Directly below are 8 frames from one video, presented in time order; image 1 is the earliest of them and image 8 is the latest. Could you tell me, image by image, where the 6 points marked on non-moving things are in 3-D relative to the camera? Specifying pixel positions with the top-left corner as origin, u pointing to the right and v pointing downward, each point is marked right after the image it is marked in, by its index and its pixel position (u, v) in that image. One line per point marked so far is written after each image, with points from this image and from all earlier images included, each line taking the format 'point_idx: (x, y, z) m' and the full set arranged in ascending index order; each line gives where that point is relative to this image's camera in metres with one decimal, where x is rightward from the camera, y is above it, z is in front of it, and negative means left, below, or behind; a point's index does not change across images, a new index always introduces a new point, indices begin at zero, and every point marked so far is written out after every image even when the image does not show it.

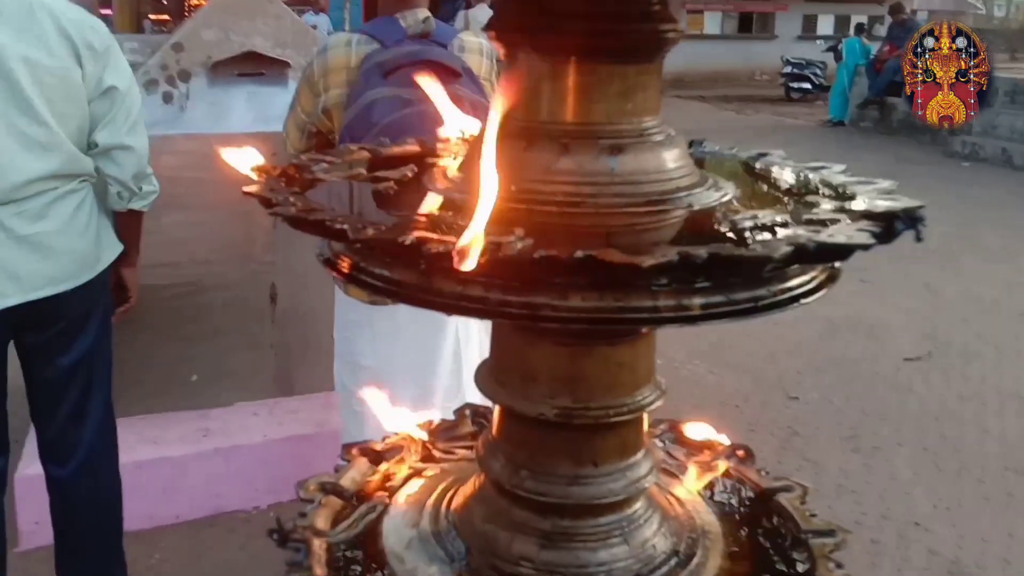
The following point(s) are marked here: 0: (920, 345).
0: (+1.8, -0.2, +4.0) m
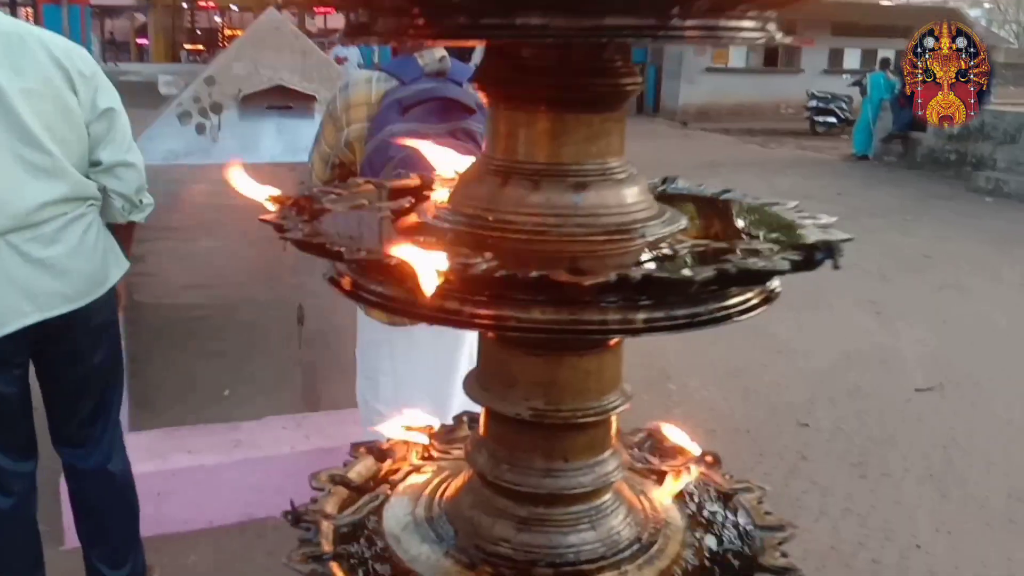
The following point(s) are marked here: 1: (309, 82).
0: (+1.9, -0.4, +4.0) m
1: (-0.6, +0.6, +2.8) m
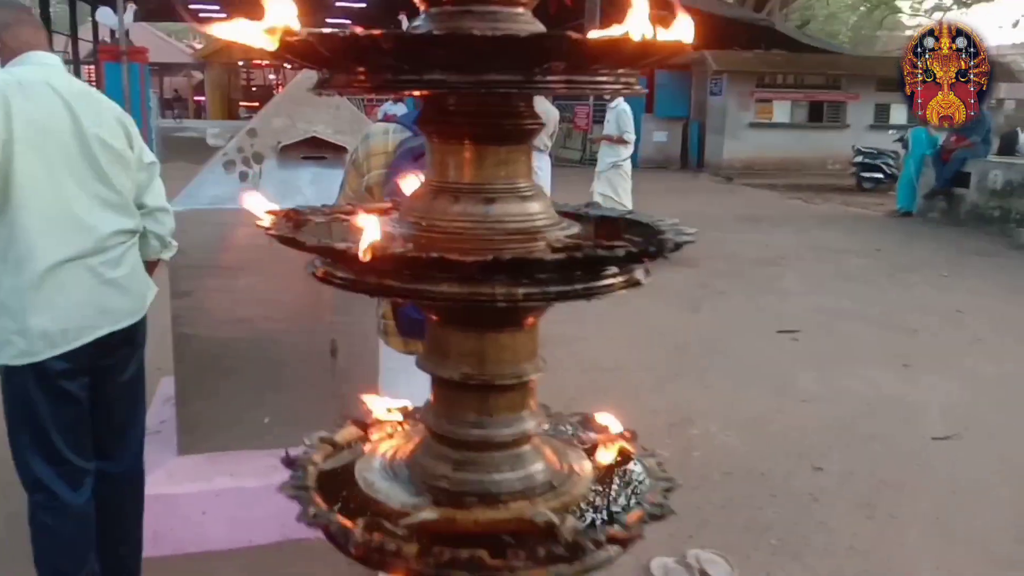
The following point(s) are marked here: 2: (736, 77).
0: (+2.0, -0.6, +4.0) m
1: (-0.6, +0.5, +3.0) m
2: (+4.0, +3.8, +15.7) m
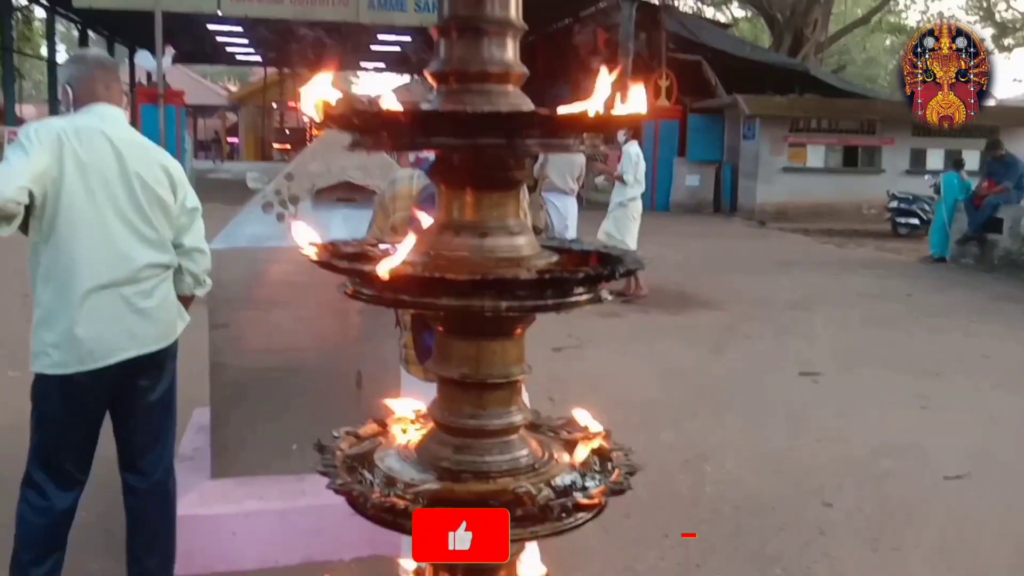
0: (+2.1, -0.8, +4.1) m
1: (-0.5, +0.4, +3.2) m
2: (+4.6, +3.0, +15.8) m
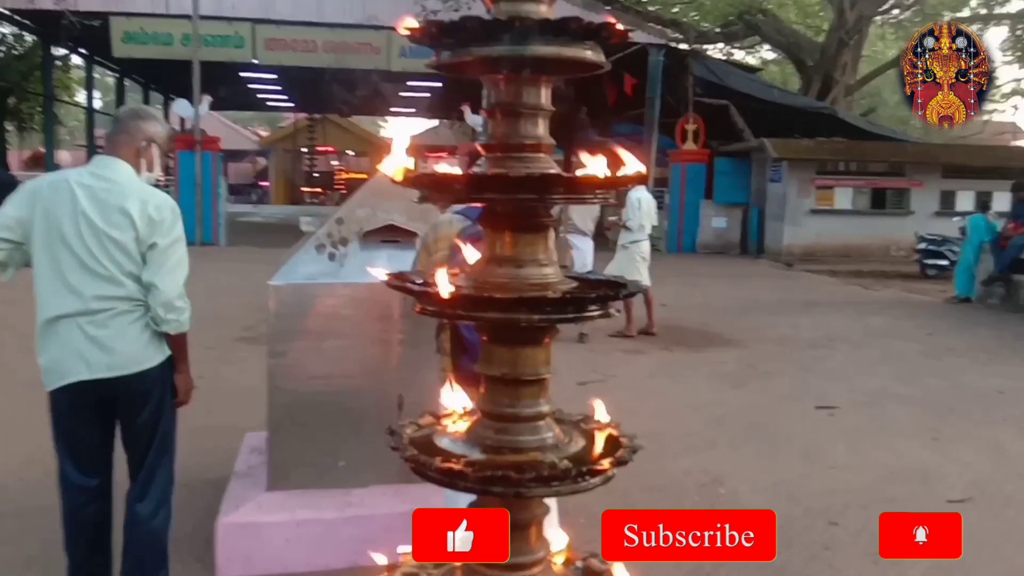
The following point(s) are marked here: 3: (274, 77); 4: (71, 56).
0: (+2.2, -1.0, +4.3) m
1: (-0.4, +0.3, +3.6) m
2: (+5.2, +2.3, +16.1) m
3: (-5.3, +4.7, +20.0) m
4: (-9.5, +5.0, +19.3) m
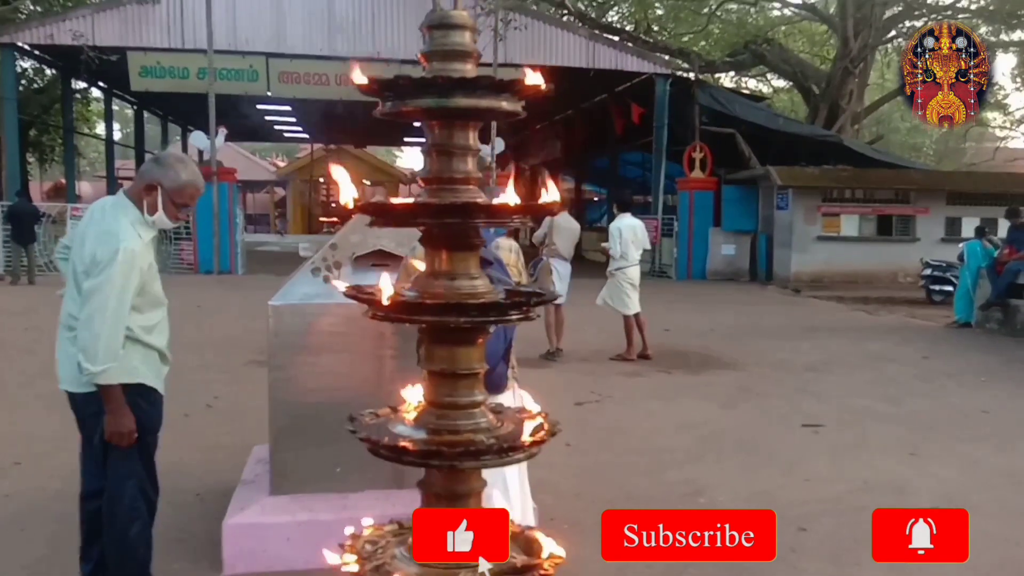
0: (+2.2, -1.1, +4.5) m
1: (-0.5, +0.2, +3.9) m
2: (+5.3, +1.8, +16.3) m
3: (-5.0, +4.1, +20.5) m
4: (-9.2, +4.4, +19.9) m
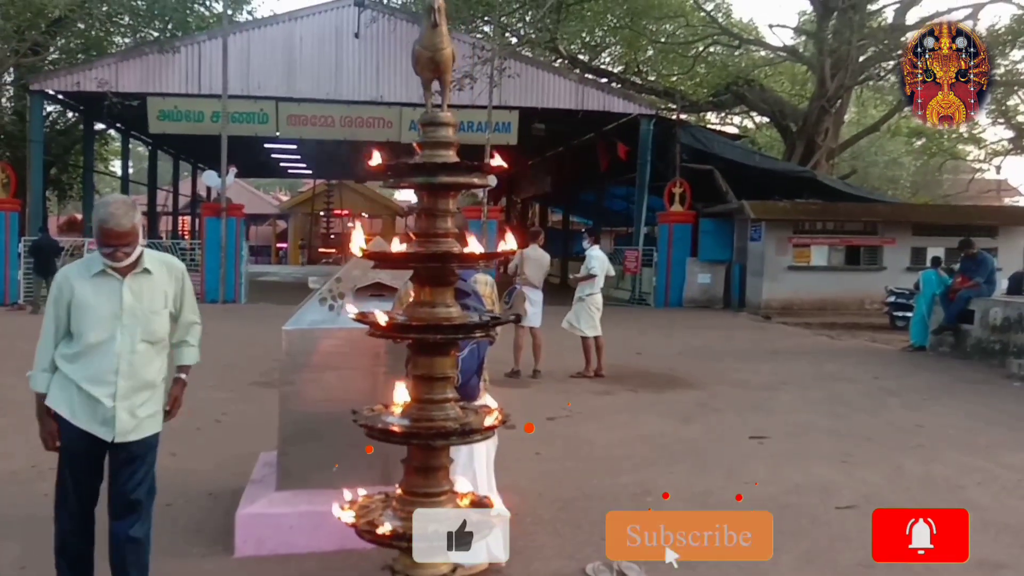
0: (+2.0, -1.2, +5.2) m
1: (-0.6, 0.0, +4.6) m
2: (+5.1, +1.2, +17.2) m
3: (-5.3, +3.4, +21.3) m
4: (-9.6, +3.7, +20.7) m
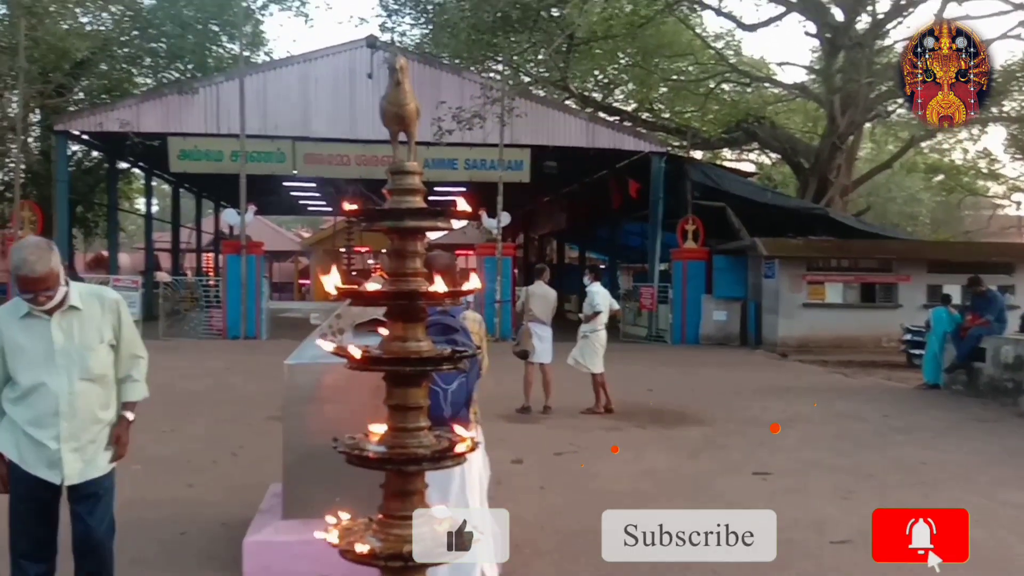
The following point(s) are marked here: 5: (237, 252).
0: (+2.0, -1.5, +5.3) m
1: (-0.6, -0.1, +4.8) m
2: (+5.3, +0.5, +17.3) m
3: (-5.0, +2.5, +21.7) m
4: (-9.2, +2.9, +21.2) m
5: (-5.3, +0.7, +17.0) m
